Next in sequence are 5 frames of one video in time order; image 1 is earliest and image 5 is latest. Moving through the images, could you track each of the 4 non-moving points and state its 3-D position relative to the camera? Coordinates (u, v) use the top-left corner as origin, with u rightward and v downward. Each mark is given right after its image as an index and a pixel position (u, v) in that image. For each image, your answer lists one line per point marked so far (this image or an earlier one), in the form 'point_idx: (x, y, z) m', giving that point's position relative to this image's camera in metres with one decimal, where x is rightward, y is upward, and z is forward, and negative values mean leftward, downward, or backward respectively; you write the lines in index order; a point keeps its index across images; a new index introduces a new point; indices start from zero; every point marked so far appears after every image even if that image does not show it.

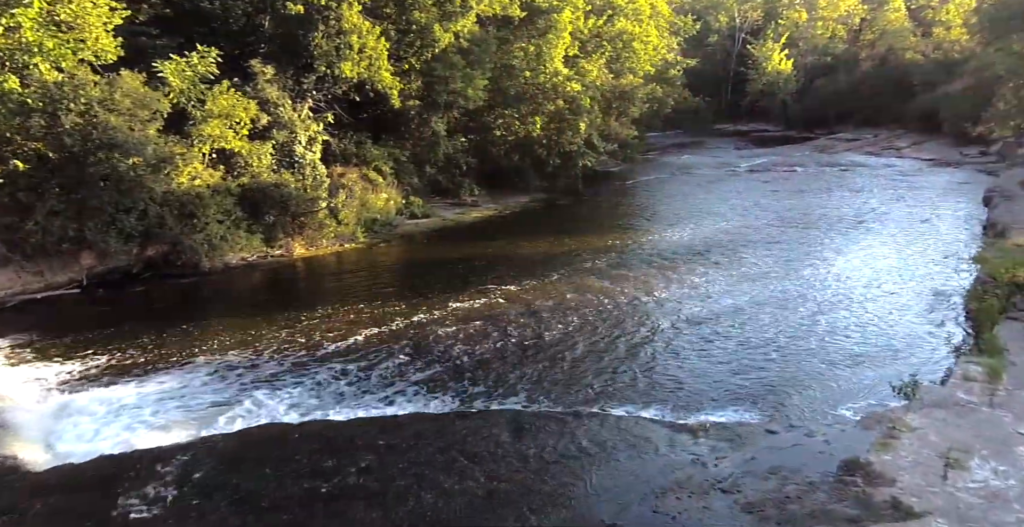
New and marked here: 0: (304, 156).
0: (-5.3, +2.7, +18.1) m
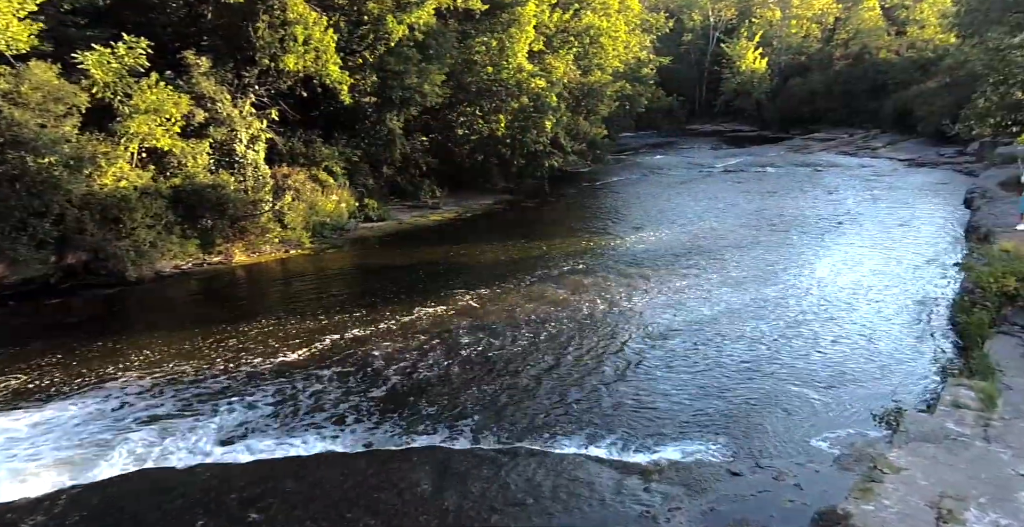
0: (-6.3, +2.6, +16.8) m
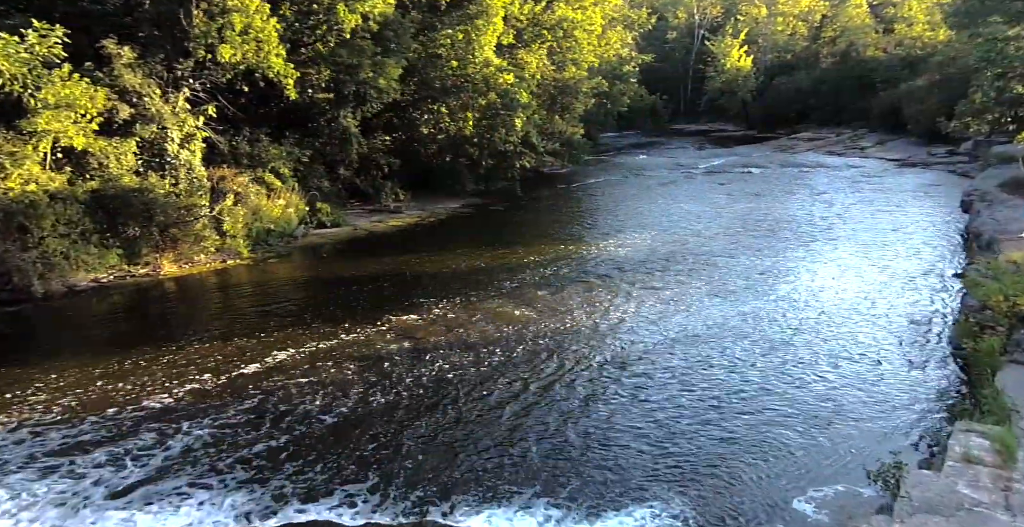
0: (-7.2, +2.3, +15.3) m
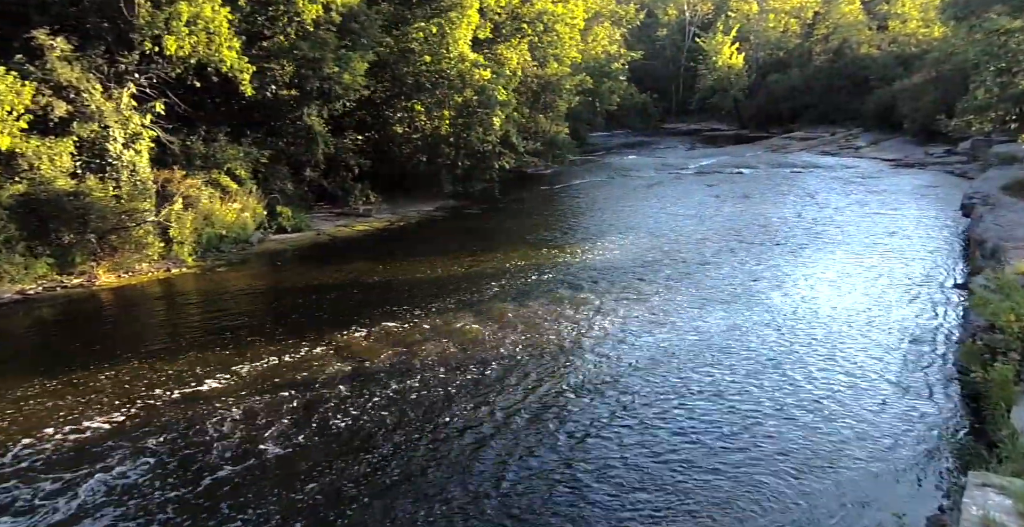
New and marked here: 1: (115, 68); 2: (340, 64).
0: (-7.8, +2.1, +14.2) m
1: (-8.3, +4.1, +15.0) m
2: (-4.1, +4.9, +17.3) m
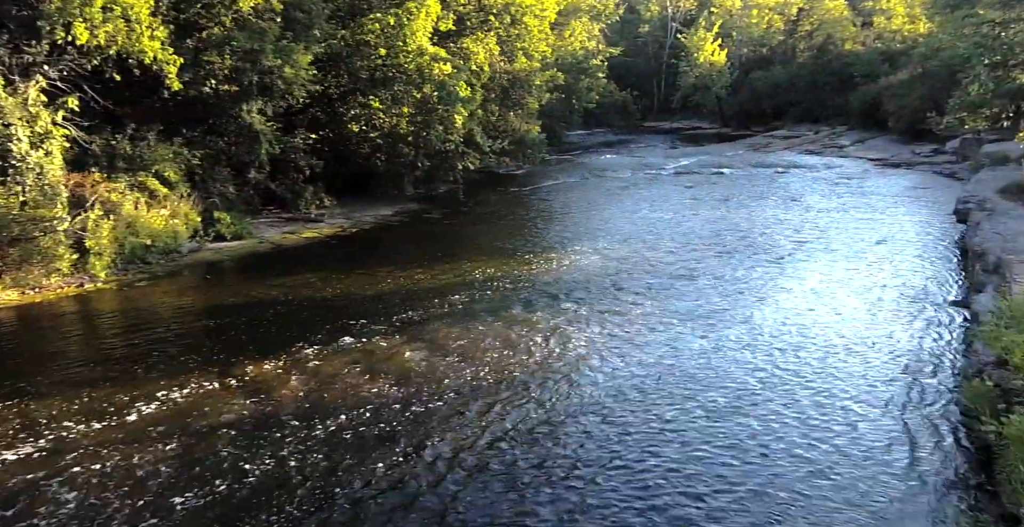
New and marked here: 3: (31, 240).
0: (-8.7, +1.9, +12.7) m
1: (-9.1, +3.9, +13.4) m
2: (-5.1, +4.6, +15.9) m
3: (-8.4, +0.4, +12.5) m
